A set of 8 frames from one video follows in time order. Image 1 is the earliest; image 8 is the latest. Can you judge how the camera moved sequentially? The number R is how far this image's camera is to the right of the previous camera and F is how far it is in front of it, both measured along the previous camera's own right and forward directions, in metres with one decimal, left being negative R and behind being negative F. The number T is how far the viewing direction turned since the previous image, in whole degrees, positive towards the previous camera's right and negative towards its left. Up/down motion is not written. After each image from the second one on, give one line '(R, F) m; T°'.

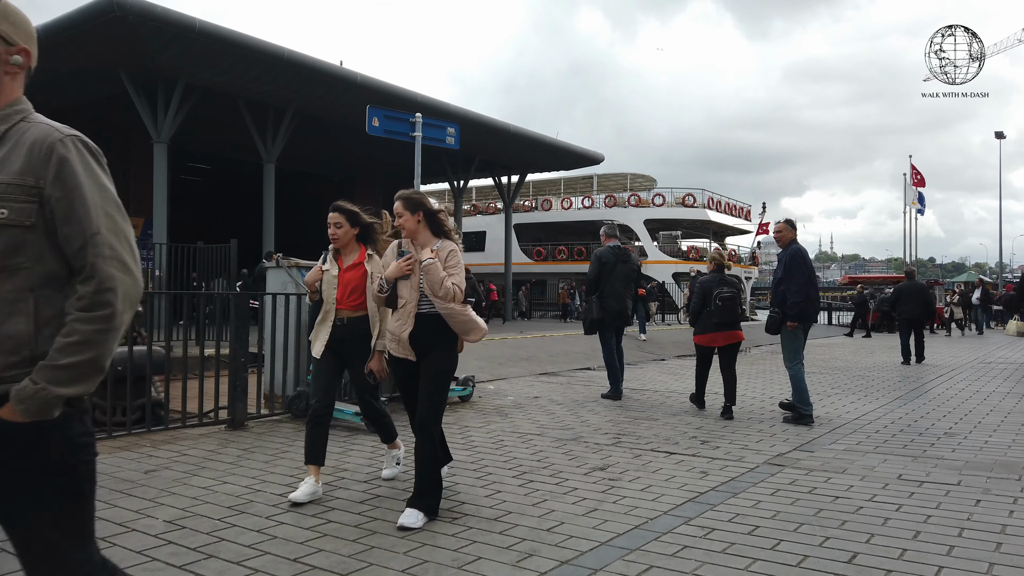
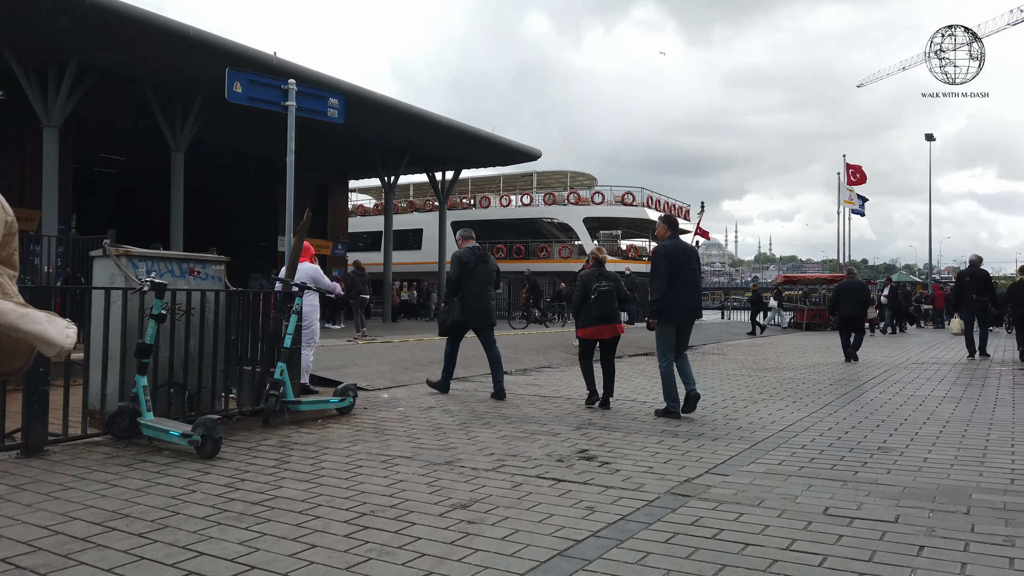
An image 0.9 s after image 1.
(+0.6, +1.0) m; +4°
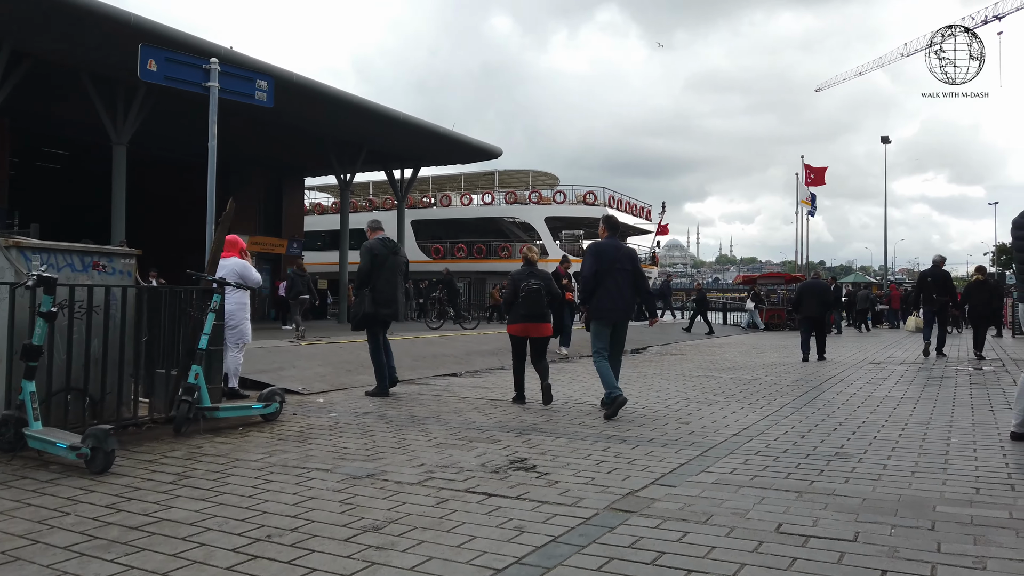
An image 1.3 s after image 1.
(+0.2, +0.4) m; +3°
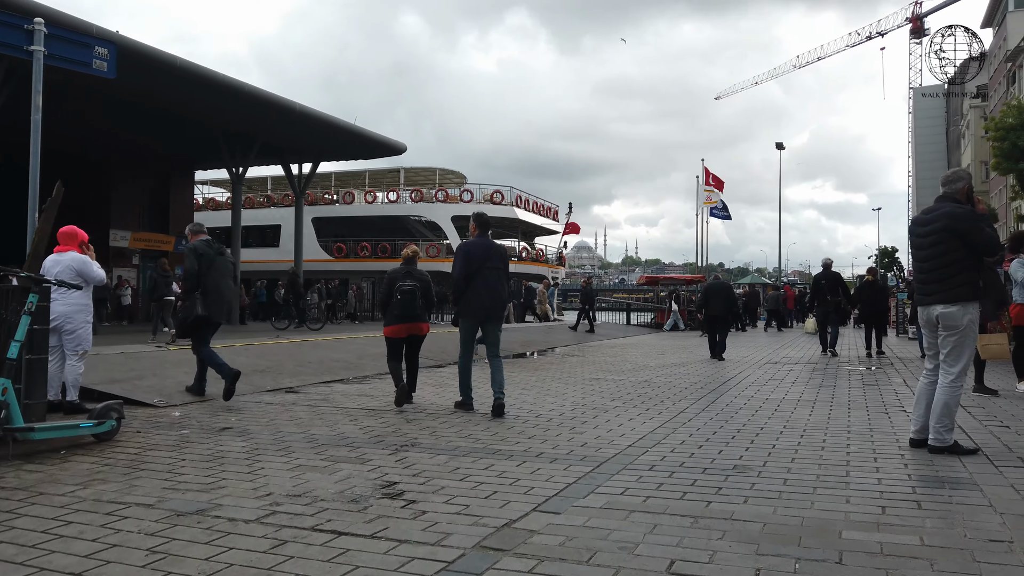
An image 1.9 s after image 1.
(+0.3, +0.6) m; +7°
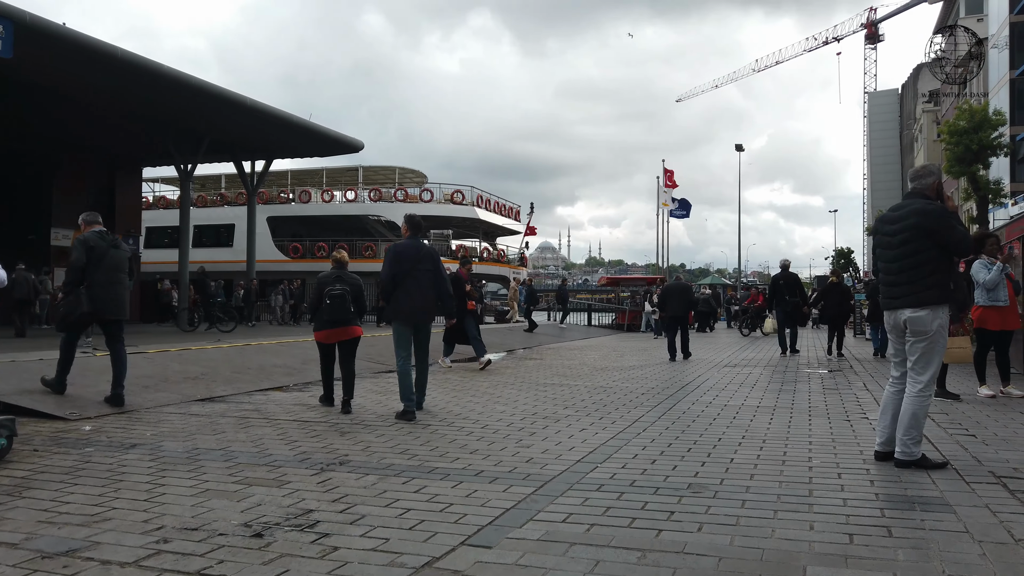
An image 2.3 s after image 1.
(+0.2, +0.5) m; +3°
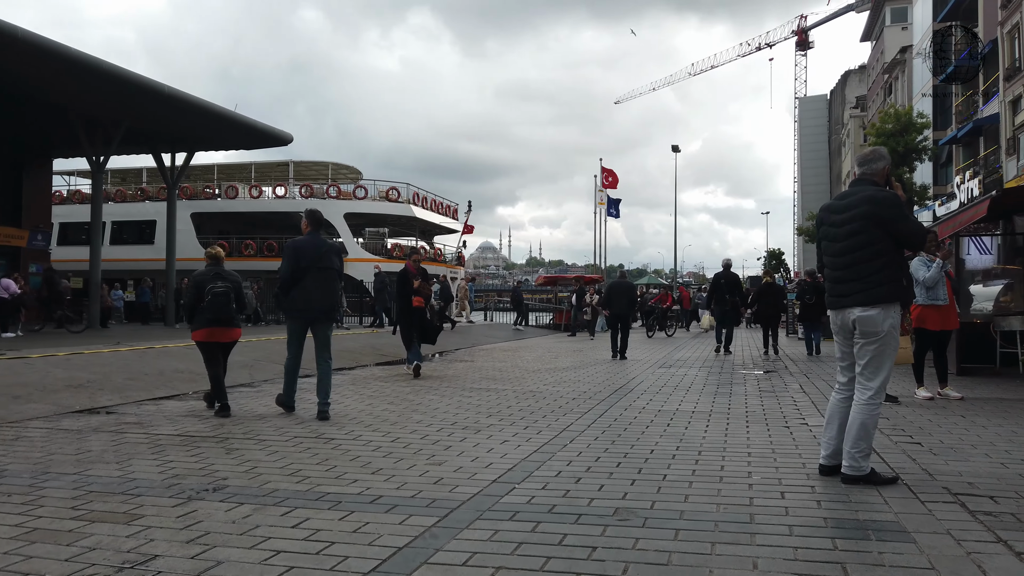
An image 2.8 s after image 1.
(+0.2, +0.6) m; +5°
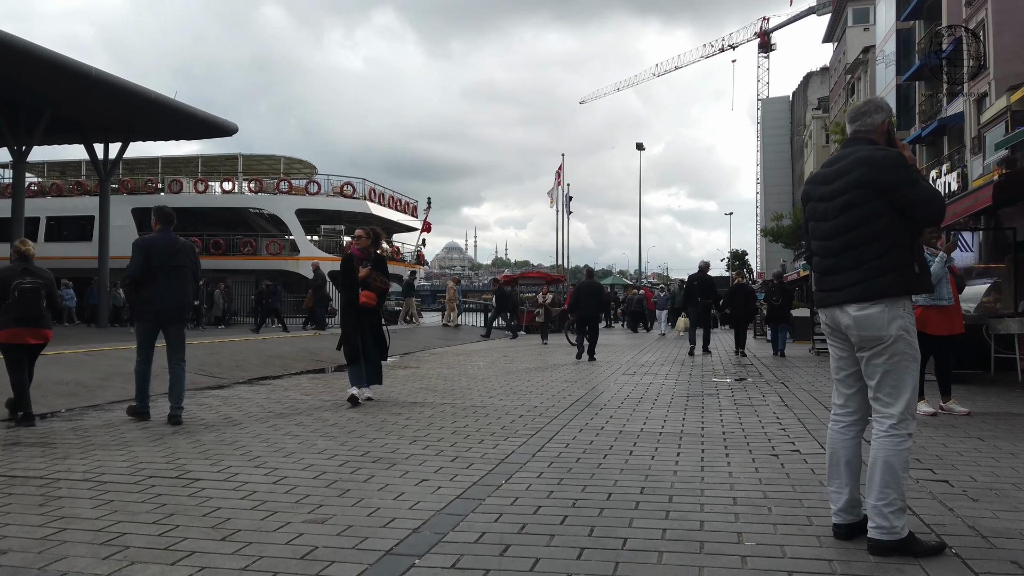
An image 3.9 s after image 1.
(+0.3, +1.3) m; +3°
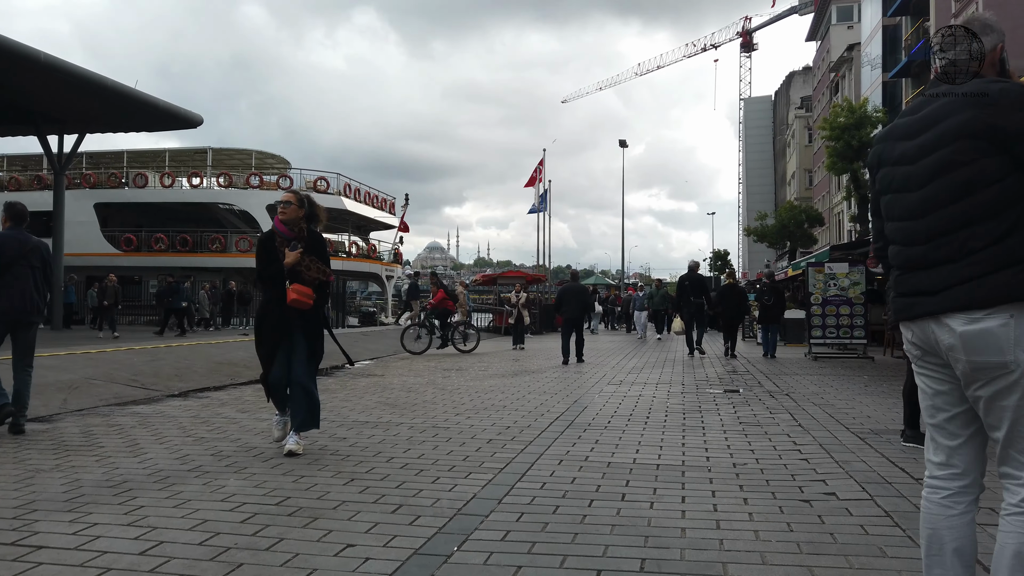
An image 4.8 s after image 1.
(+0.1, +1.2) m; +1°
